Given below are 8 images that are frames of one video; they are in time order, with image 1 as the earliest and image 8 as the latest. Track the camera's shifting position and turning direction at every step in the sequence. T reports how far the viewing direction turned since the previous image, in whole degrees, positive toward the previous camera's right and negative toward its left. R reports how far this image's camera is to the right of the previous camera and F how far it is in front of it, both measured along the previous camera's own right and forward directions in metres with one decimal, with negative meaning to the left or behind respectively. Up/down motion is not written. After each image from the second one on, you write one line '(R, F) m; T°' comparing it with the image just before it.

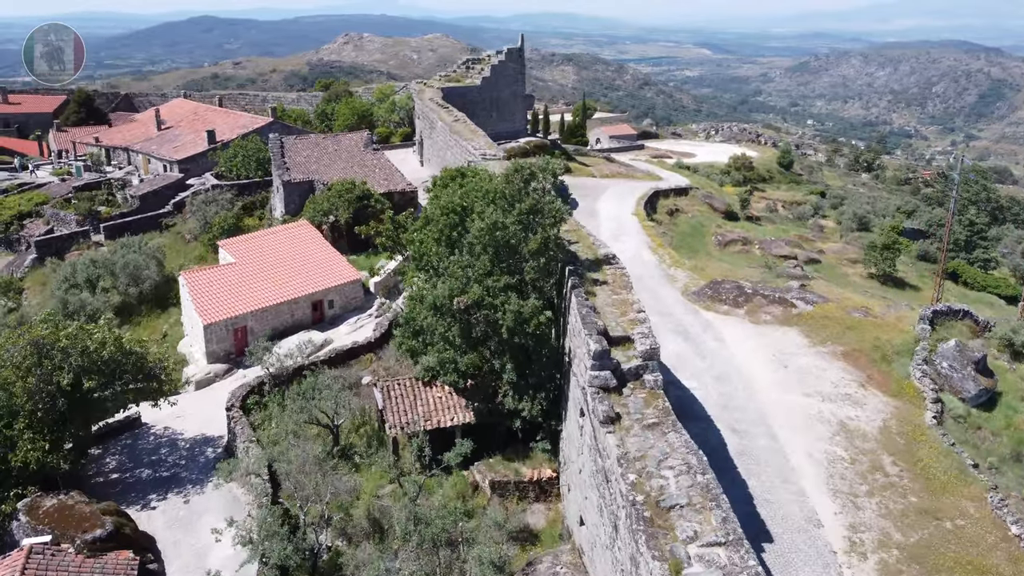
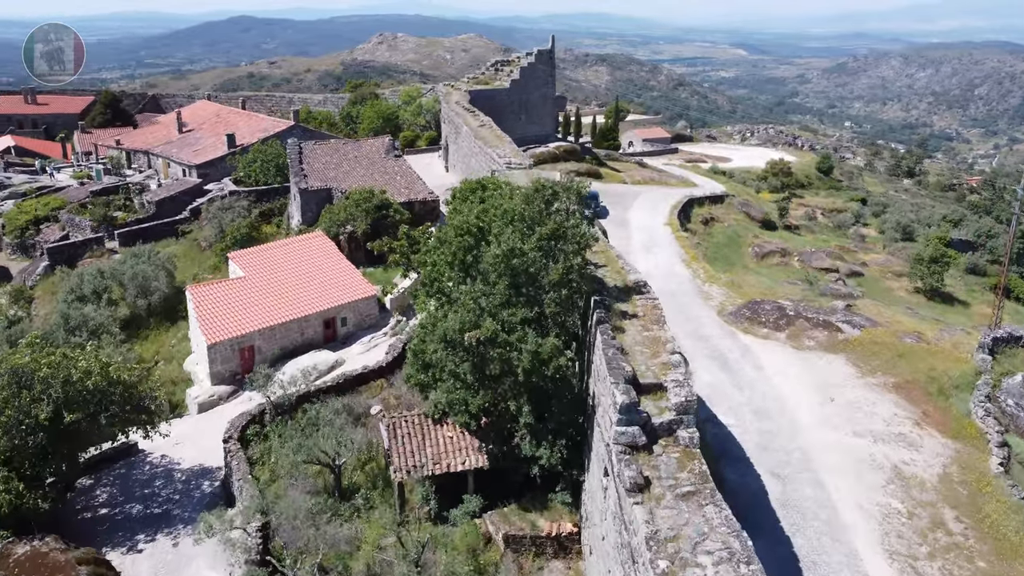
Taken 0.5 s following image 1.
(+0.1, +1.1) m; -2°
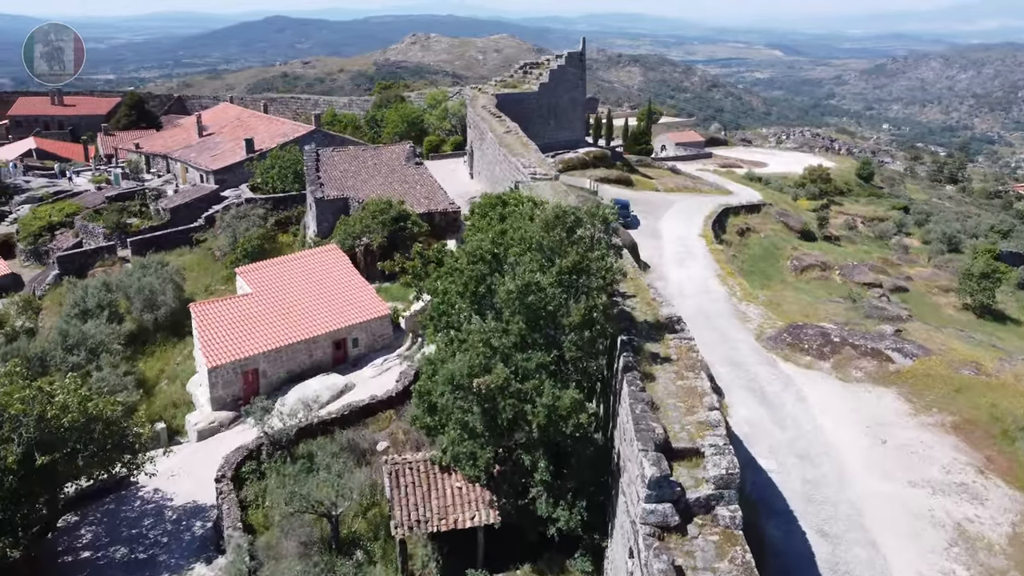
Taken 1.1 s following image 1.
(+0.1, +1.1) m; -2°
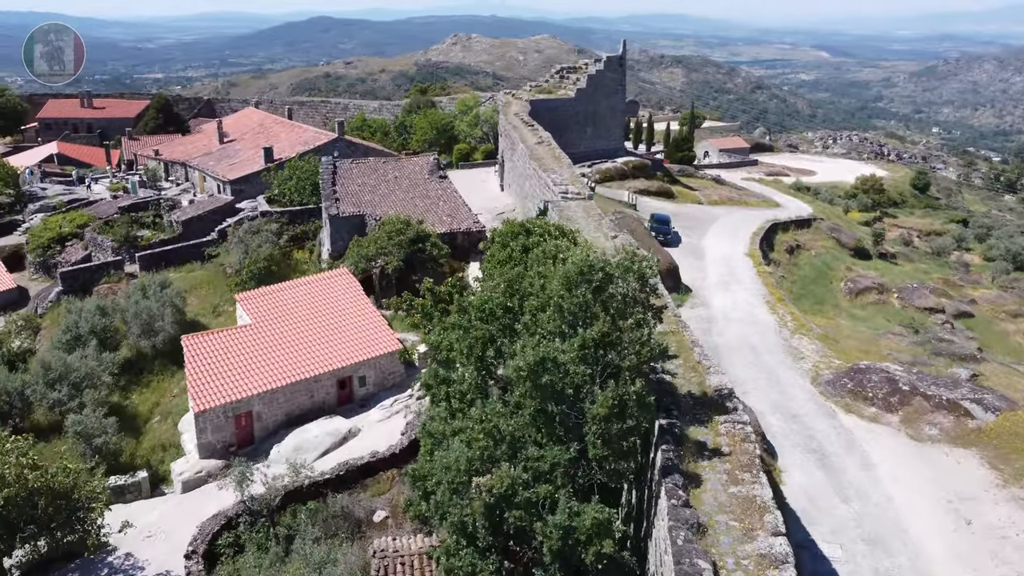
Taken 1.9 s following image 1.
(+0.2, +1.7) m; -3°
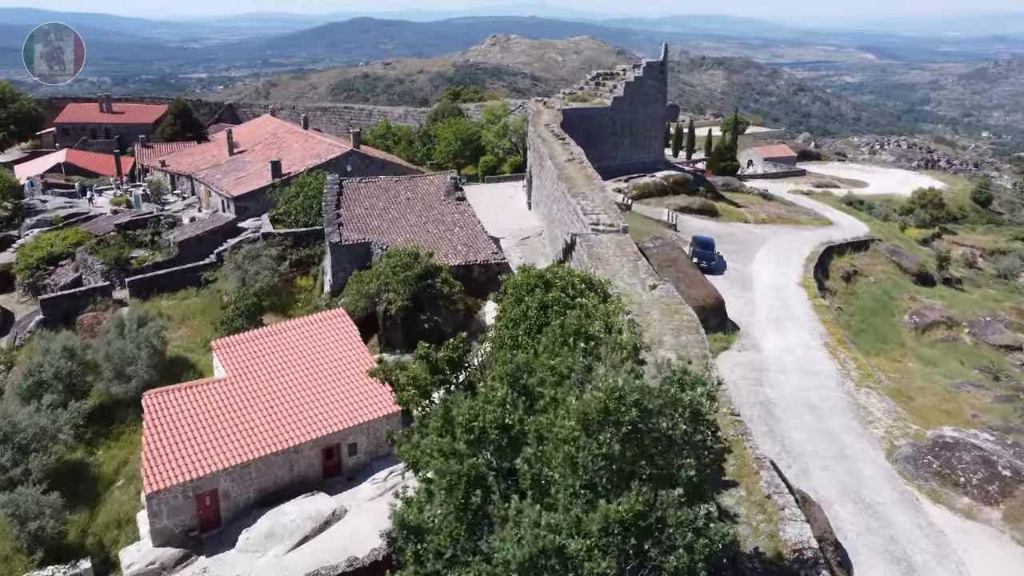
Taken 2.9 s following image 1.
(+0.3, +2.3) m; -3°
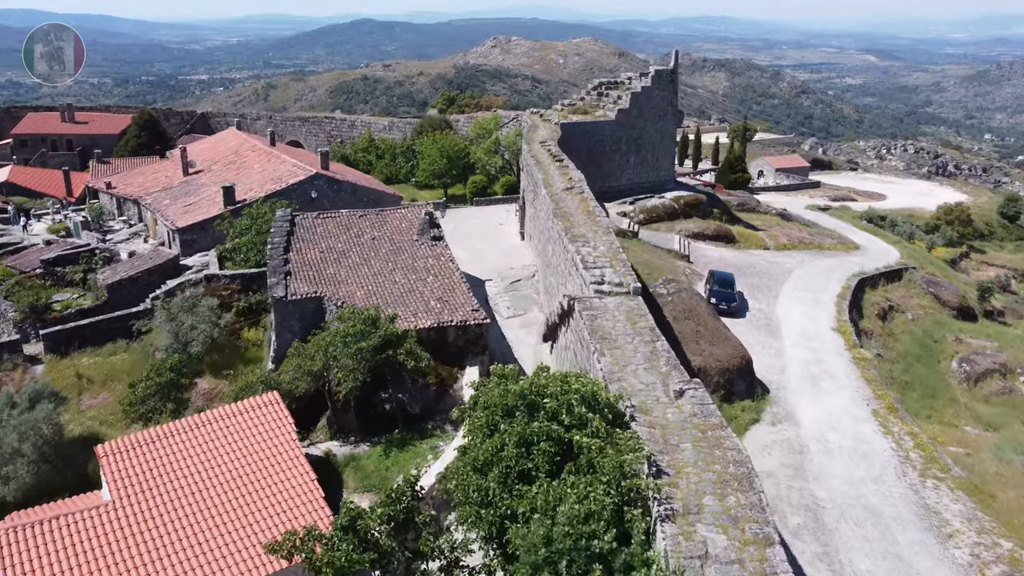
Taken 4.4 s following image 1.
(+0.3, +3.1) m; 0°
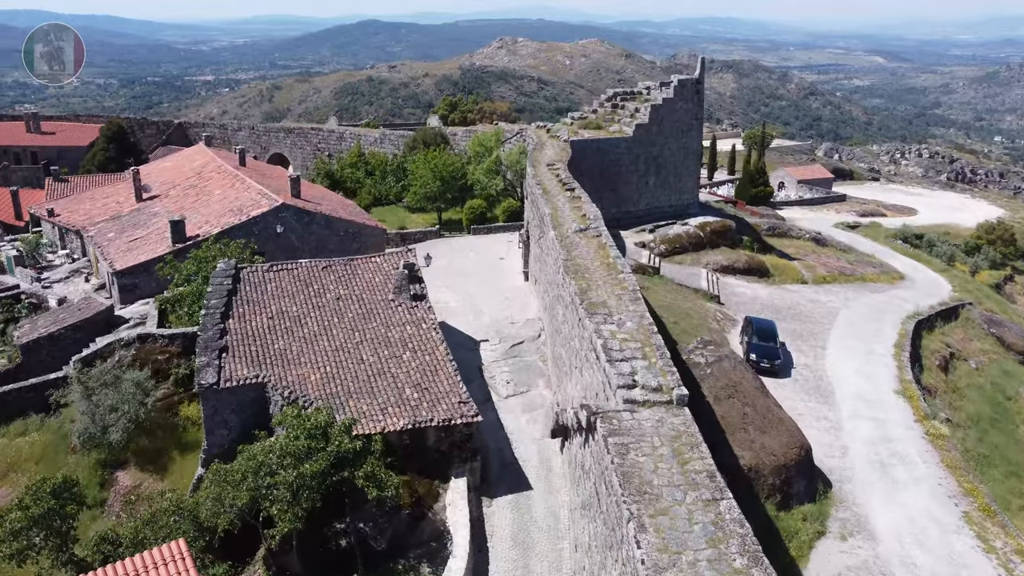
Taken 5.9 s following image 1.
(+0.1, +3.2) m; 0°
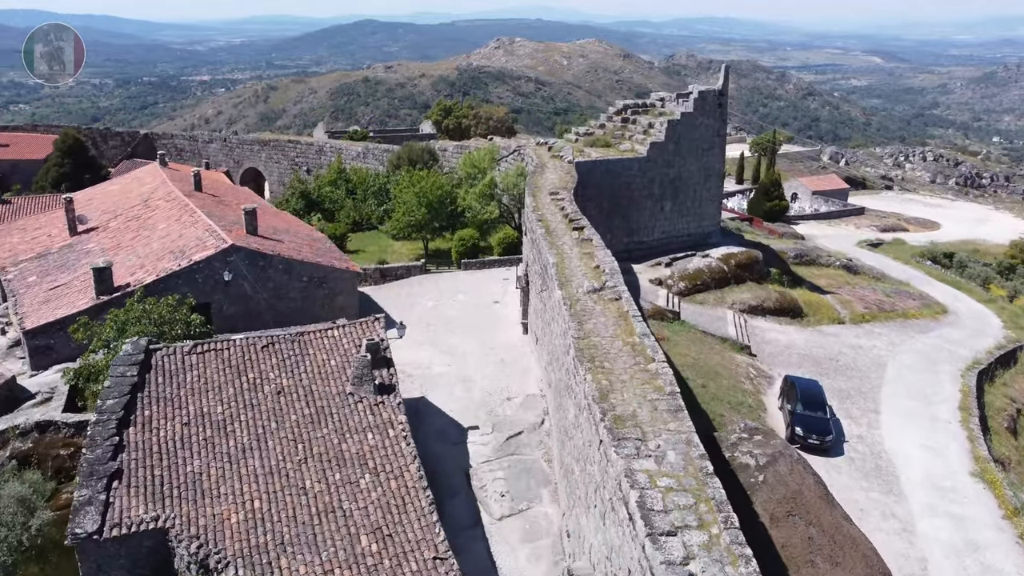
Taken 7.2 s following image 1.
(0.0, +2.9) m; 0°
